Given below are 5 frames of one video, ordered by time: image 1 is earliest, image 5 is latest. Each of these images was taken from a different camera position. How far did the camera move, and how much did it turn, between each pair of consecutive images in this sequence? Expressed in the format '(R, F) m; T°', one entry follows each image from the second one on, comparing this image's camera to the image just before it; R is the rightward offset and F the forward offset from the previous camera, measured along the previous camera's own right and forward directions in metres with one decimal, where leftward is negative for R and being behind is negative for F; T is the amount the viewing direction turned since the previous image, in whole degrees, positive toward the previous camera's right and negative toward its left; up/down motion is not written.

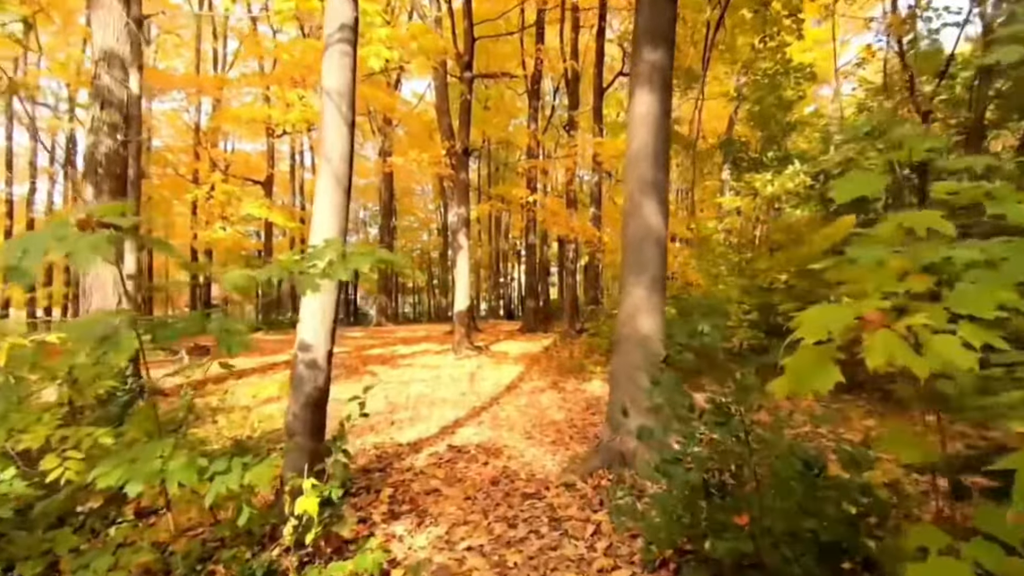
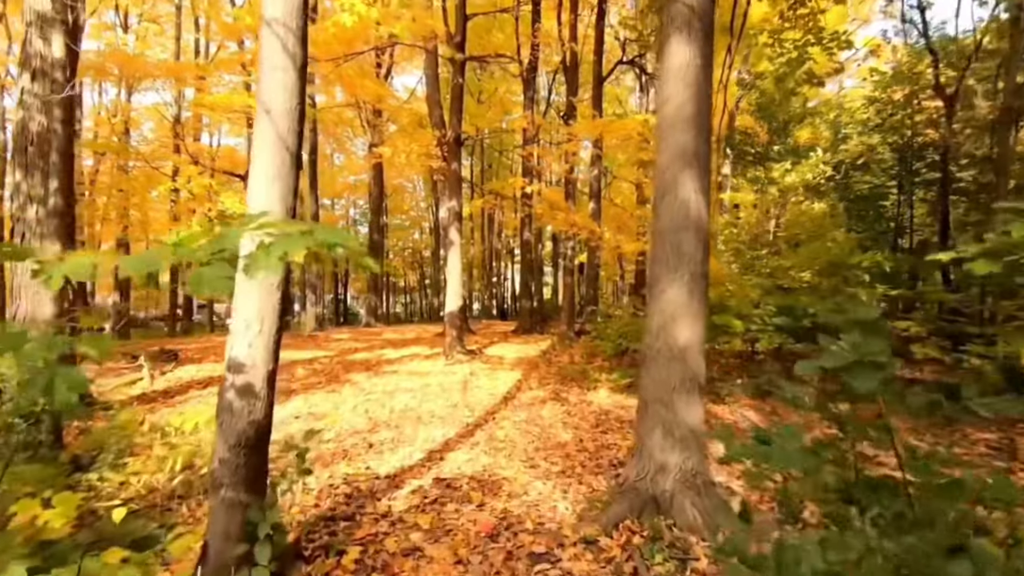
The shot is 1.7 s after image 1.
(-0.1, +1.0) m; +1°
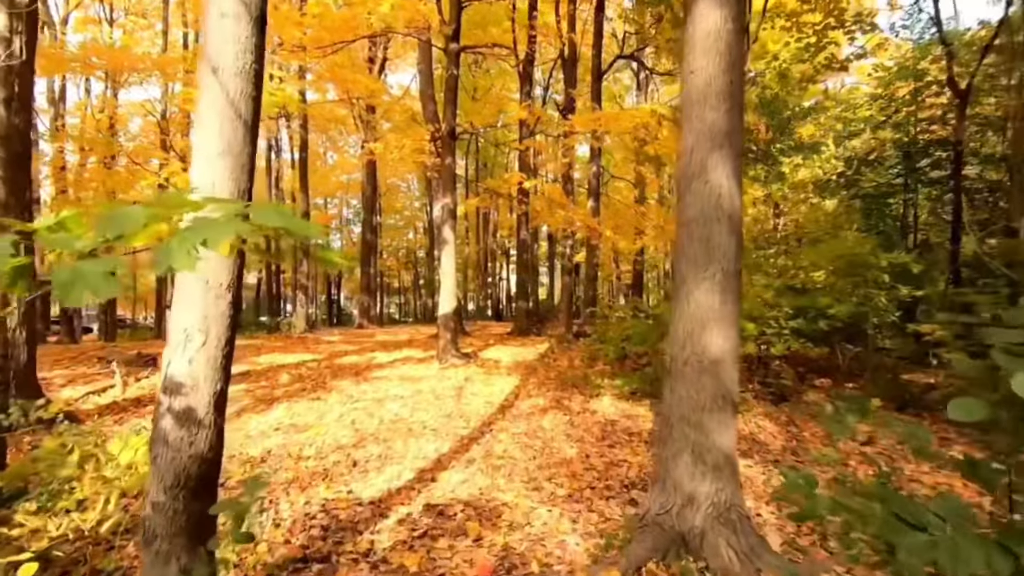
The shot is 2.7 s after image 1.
(0.0, +0.6) m; 0°
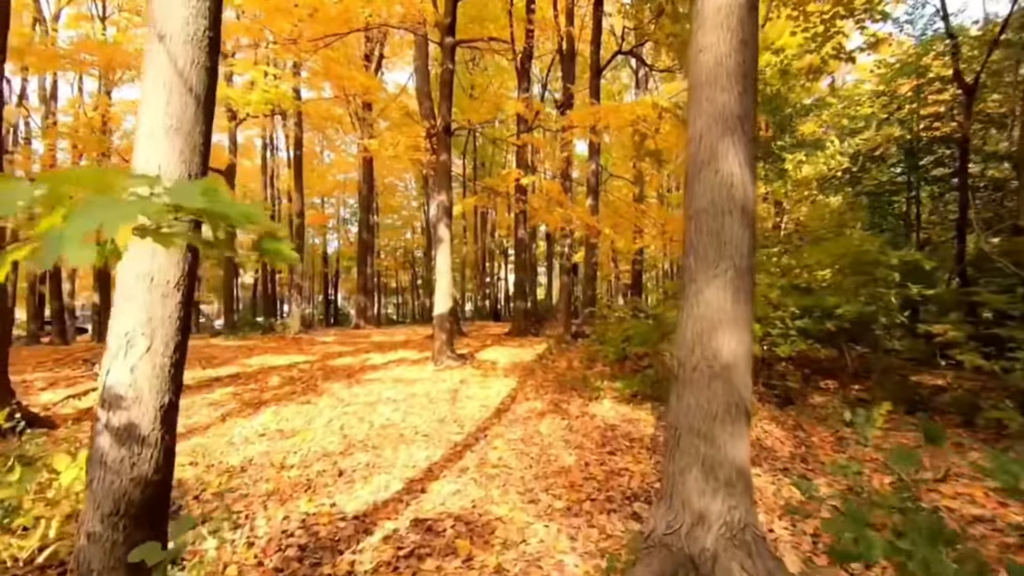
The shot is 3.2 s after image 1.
(0.0, +0.3) m; 0°
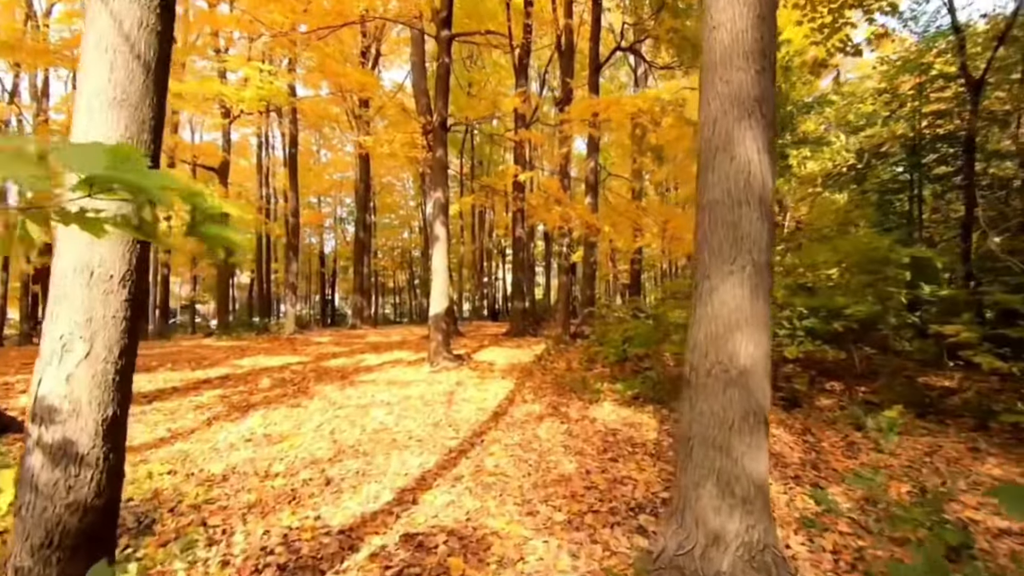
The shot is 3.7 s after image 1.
(0.0, +0.3) m; 0°
